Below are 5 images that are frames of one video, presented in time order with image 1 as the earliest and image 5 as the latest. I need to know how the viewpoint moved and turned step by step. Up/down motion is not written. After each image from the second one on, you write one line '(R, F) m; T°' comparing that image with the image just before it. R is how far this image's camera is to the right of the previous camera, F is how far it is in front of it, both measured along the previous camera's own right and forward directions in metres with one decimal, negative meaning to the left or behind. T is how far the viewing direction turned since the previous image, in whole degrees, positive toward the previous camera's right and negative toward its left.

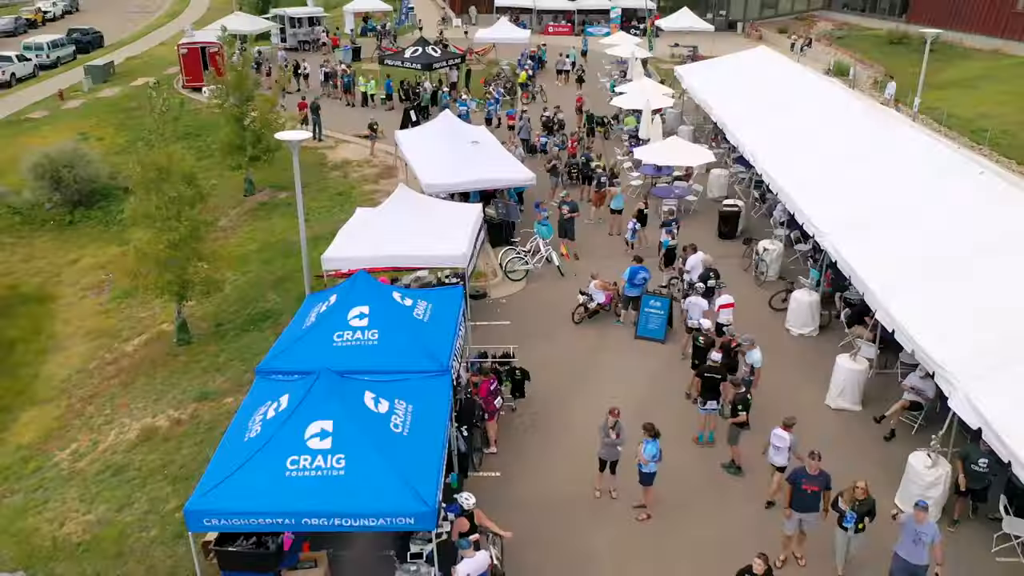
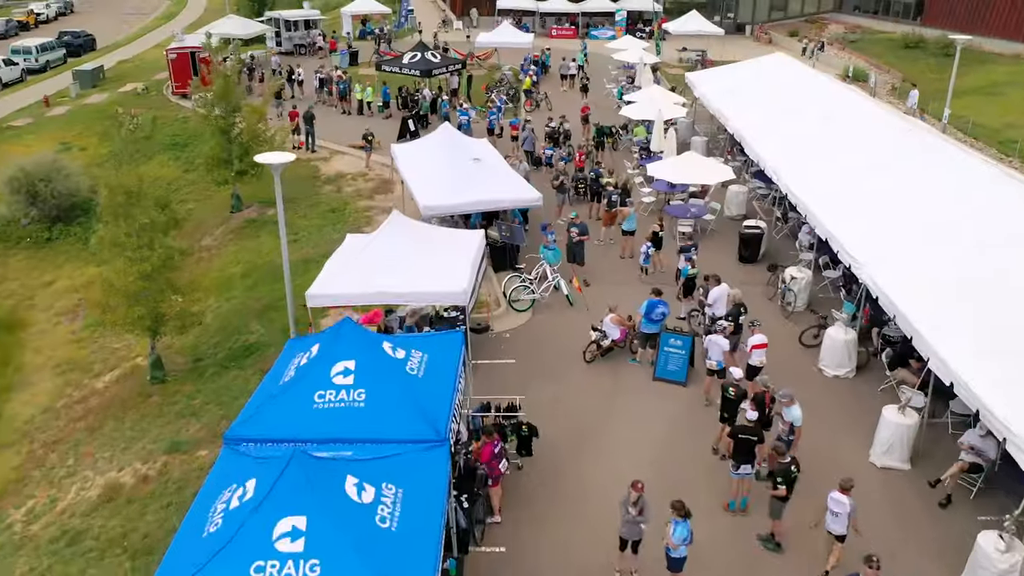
(-0.1, +1.3) m; 0°
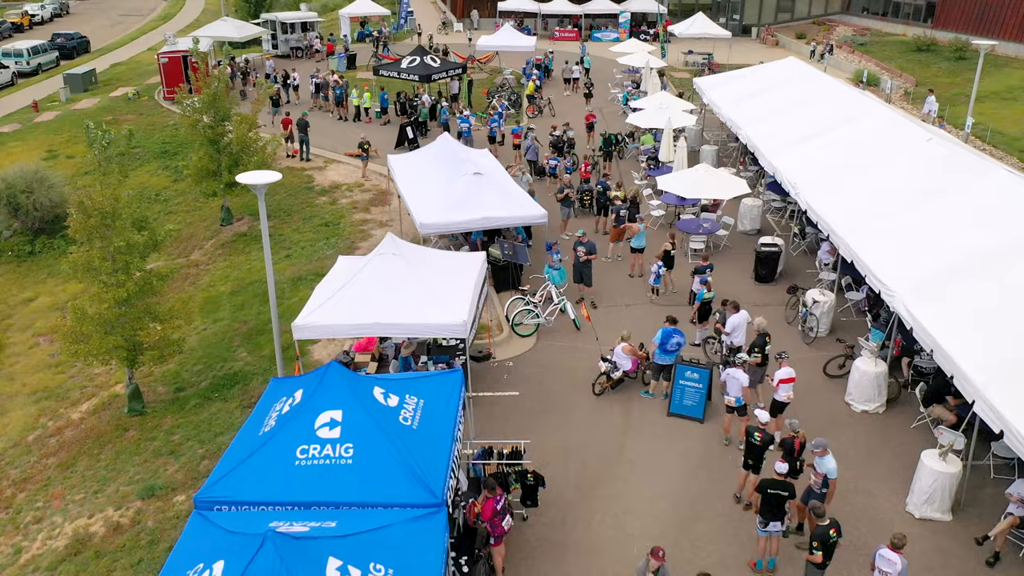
(0.0, +0.9) m; 0°
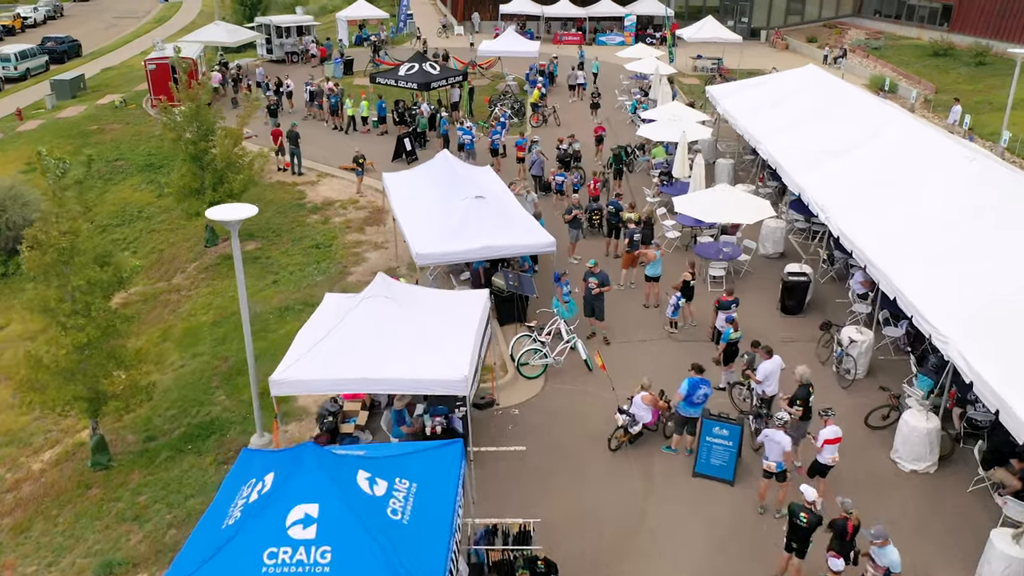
(-0.1, +1.3) m; 0°
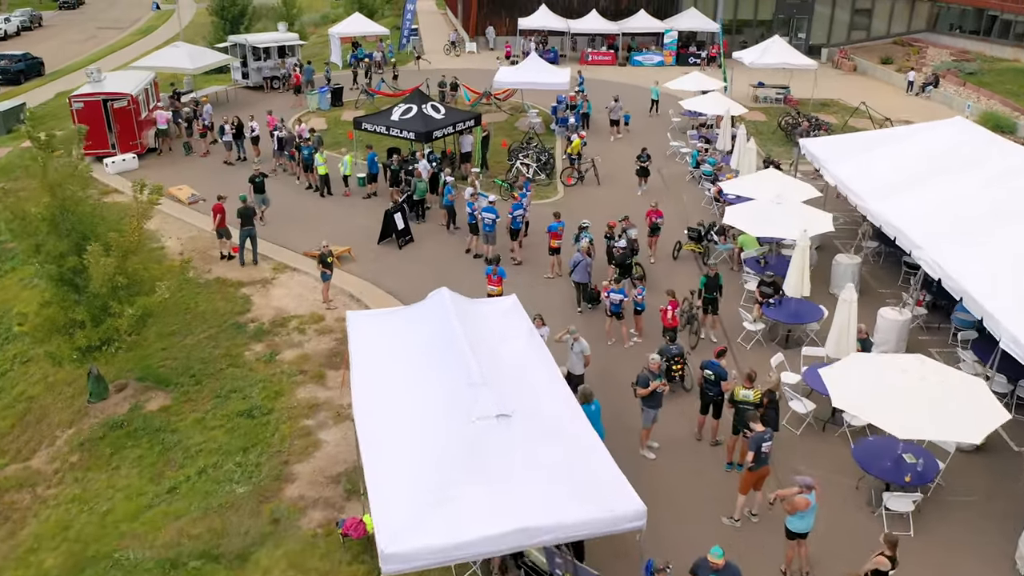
(-0.4, +6.5) m; -1°
